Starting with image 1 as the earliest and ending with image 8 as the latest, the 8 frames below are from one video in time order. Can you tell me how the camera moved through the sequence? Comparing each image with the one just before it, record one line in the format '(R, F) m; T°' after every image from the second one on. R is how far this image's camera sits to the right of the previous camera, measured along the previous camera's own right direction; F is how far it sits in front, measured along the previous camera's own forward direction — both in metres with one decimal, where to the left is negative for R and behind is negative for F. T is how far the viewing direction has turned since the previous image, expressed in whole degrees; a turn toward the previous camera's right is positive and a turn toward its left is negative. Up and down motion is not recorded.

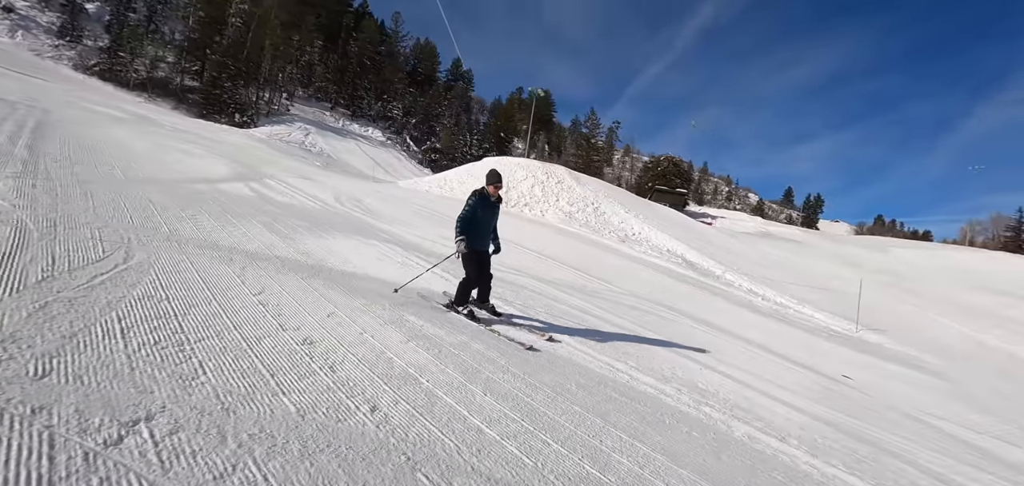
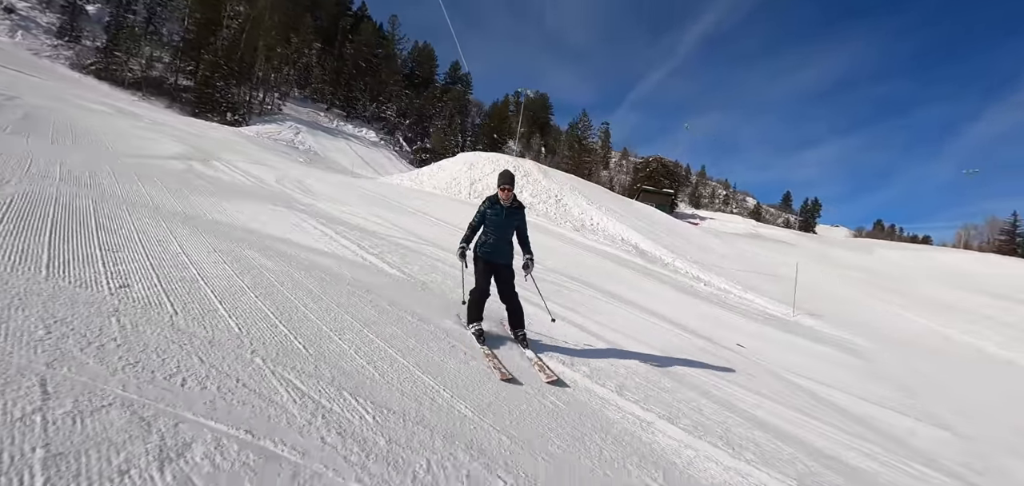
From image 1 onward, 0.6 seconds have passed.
(+1.7, -0.4) m; 0°
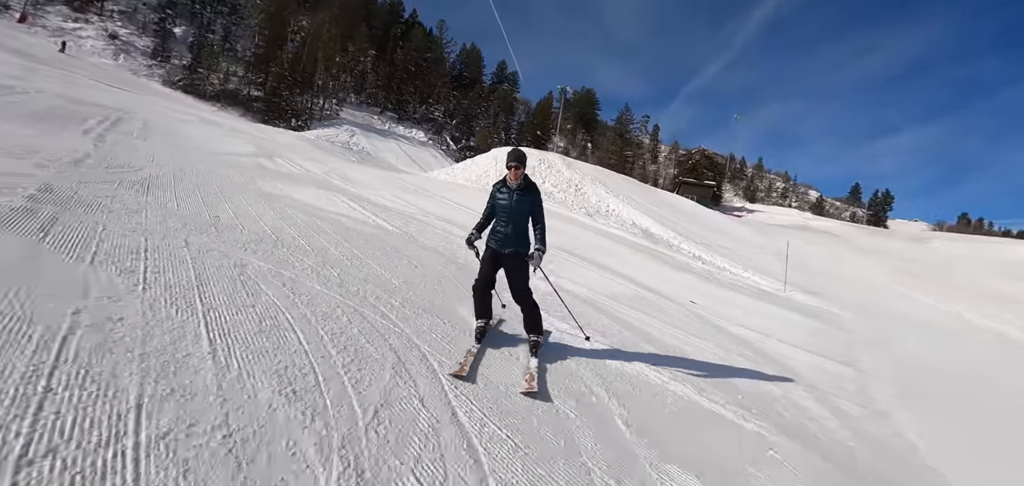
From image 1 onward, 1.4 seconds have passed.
(+1.3, -1.3) m; -7°
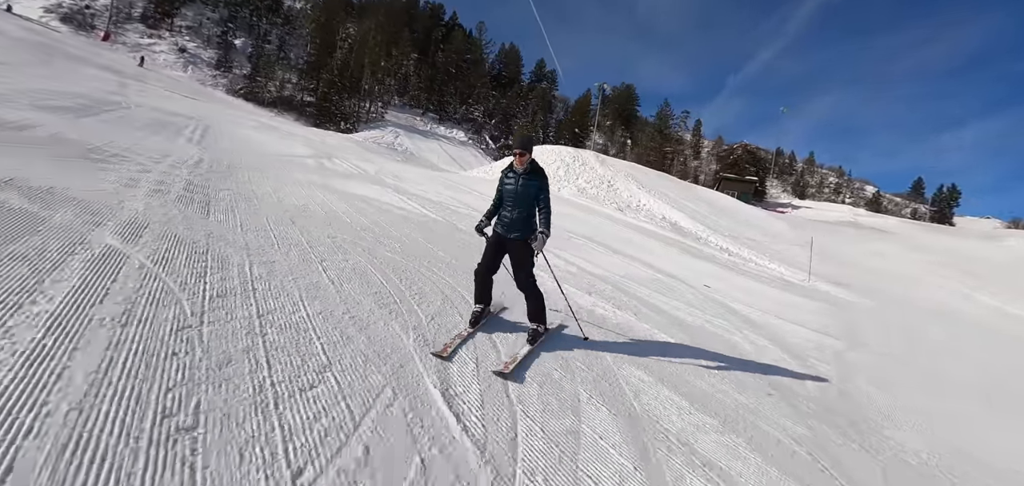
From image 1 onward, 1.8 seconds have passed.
(+0.2, -0.9) m; -6°
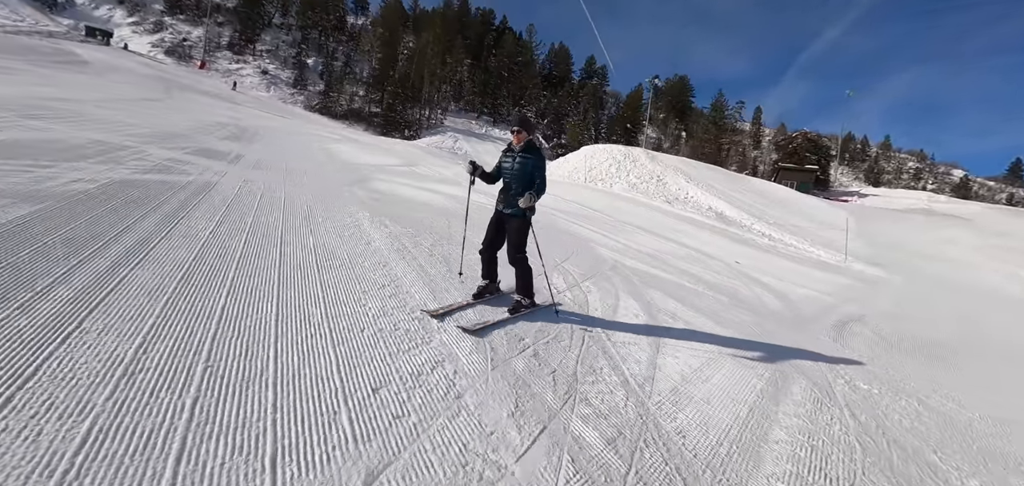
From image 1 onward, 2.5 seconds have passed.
(-0.2, -2.0) m; -8°
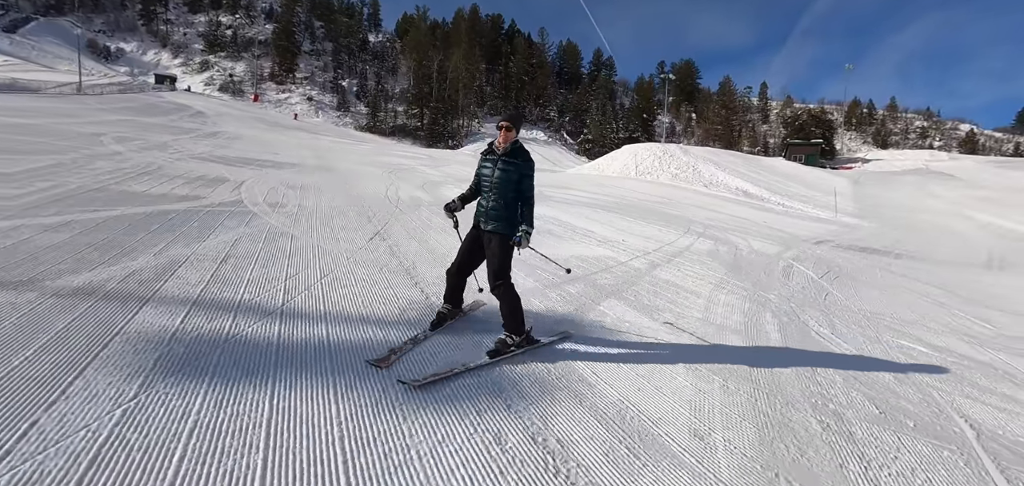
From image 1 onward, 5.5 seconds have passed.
(-4.9, -7.2) m; -2°
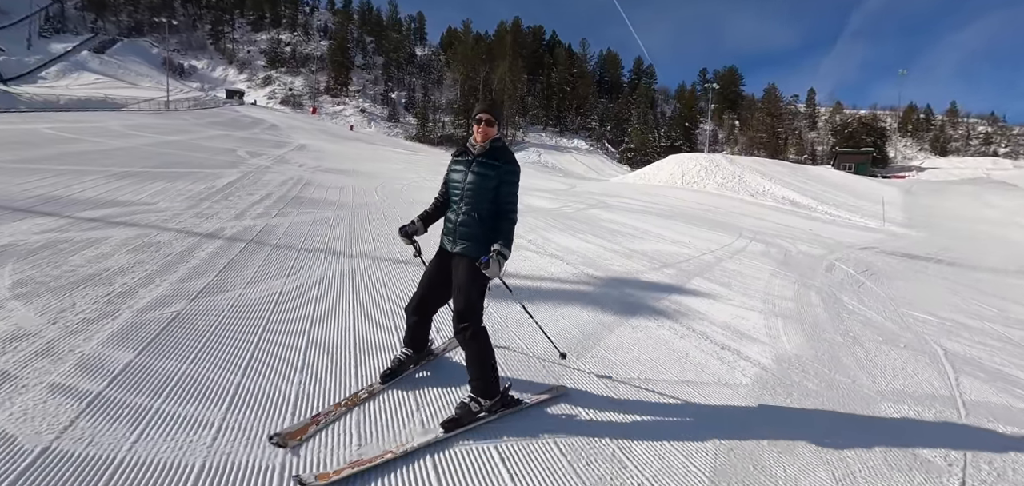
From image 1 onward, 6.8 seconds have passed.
(-1.6, -2.4) m; -4°
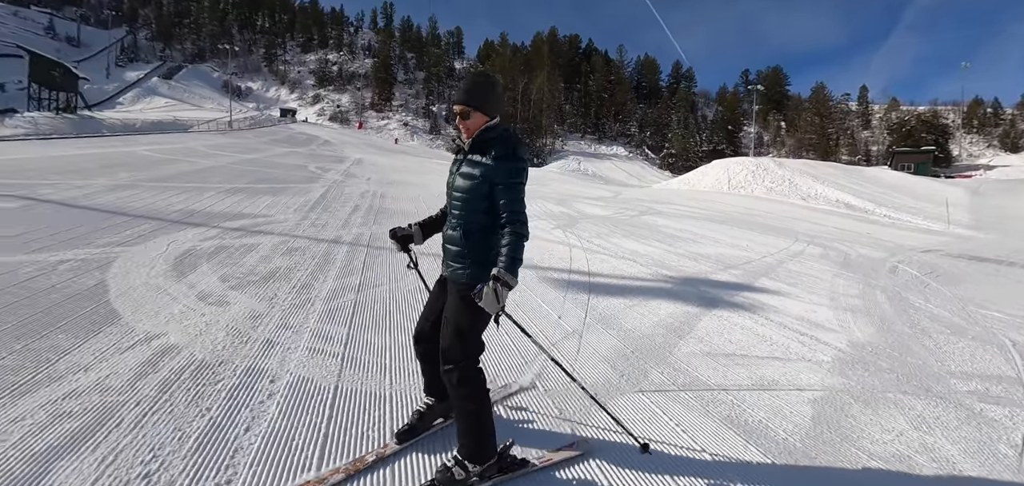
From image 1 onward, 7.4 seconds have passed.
(-0.9, -1.0) m; -5°
